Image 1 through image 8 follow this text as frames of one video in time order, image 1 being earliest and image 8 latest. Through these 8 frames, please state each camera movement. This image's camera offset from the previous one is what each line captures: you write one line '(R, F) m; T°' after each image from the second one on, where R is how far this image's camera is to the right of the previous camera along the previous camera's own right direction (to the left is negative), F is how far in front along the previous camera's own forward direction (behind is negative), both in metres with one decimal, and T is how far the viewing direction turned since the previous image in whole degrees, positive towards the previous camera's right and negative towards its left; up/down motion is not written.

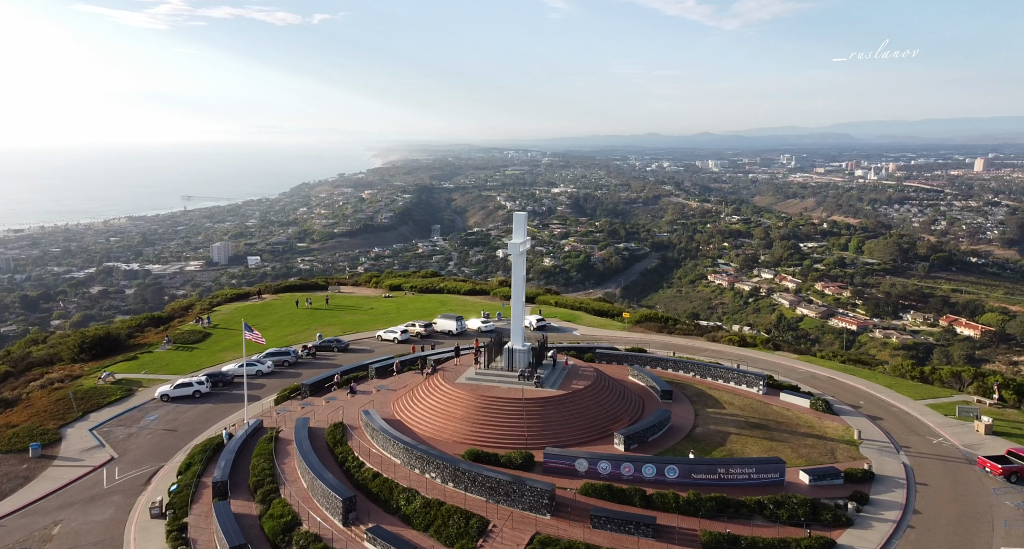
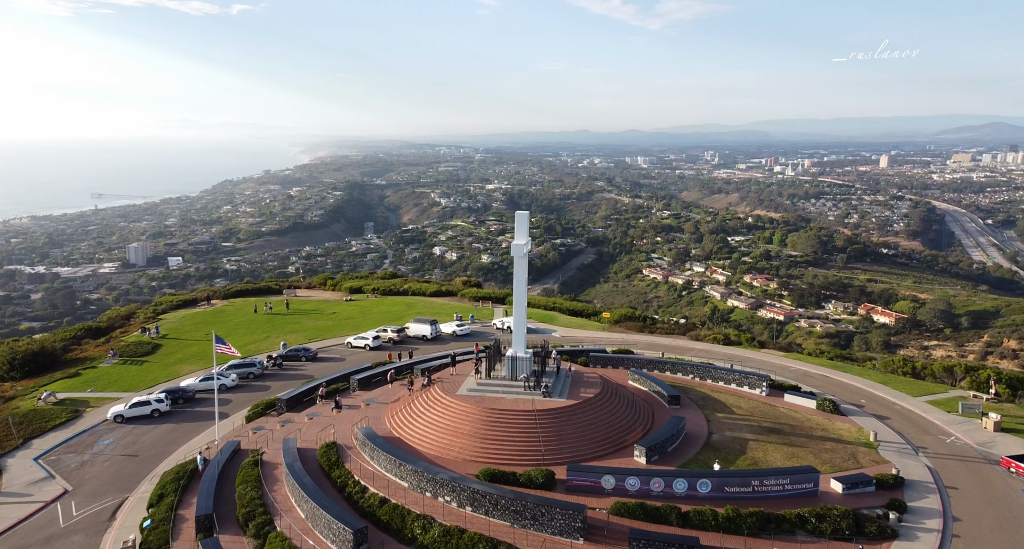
(-2.7, +1.5) m; +6°
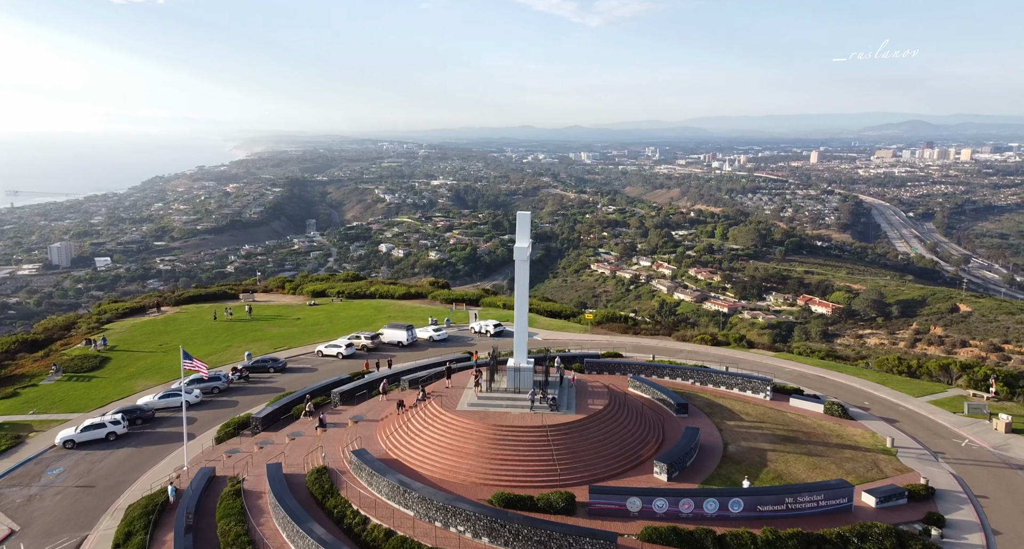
(-2.1, +1.6) m; +5°
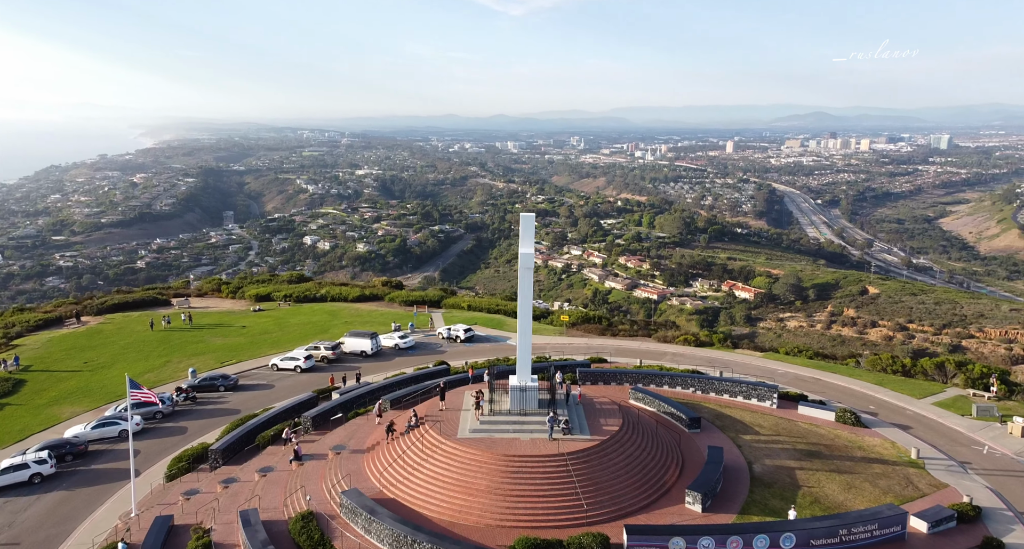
(-2.5, +2.5) m; +6°
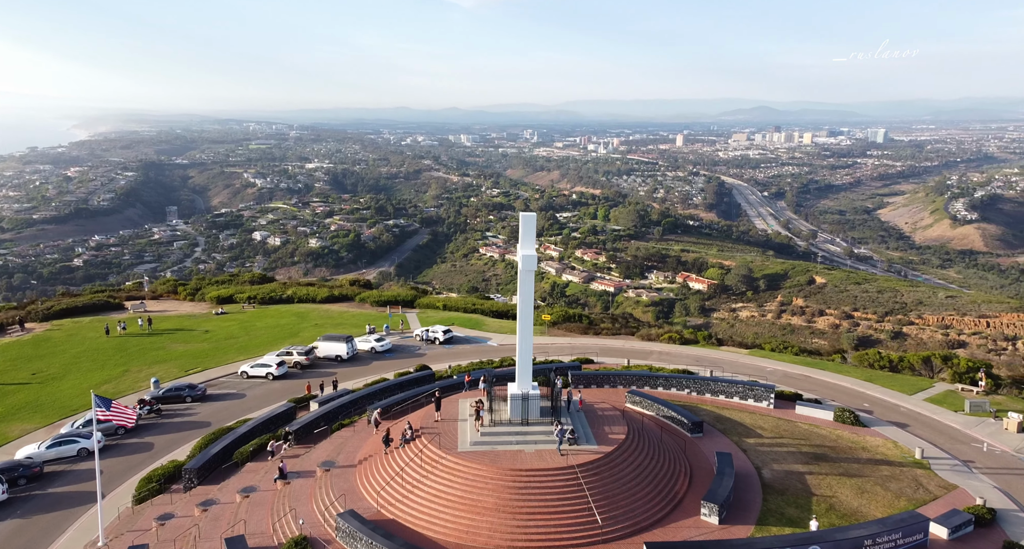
(-1.5, +1.1) m; +4°
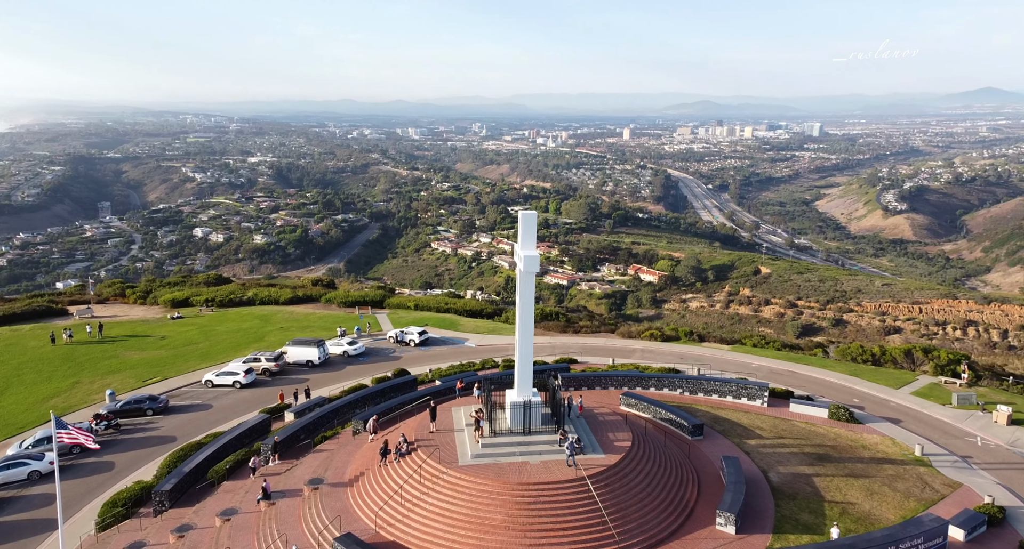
(-1.5, +1.1) m; +4°
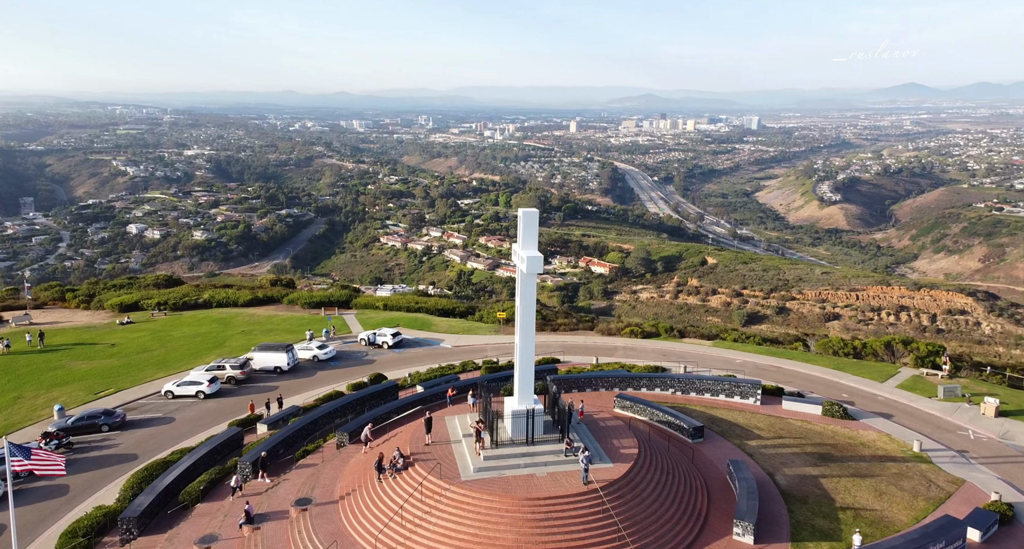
(-1.5, +1.1) m; +4°
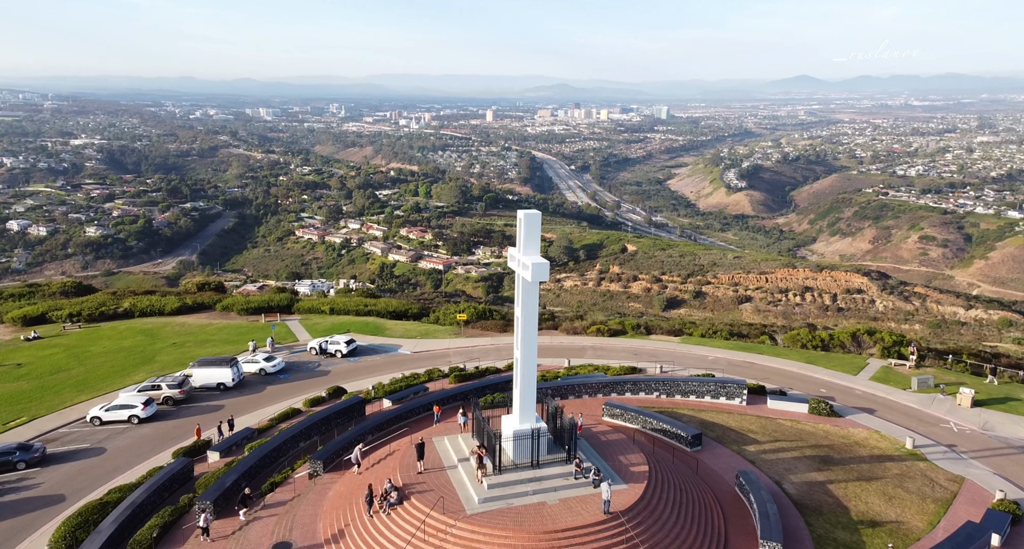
(-2.1, +1.8) m; +7°
